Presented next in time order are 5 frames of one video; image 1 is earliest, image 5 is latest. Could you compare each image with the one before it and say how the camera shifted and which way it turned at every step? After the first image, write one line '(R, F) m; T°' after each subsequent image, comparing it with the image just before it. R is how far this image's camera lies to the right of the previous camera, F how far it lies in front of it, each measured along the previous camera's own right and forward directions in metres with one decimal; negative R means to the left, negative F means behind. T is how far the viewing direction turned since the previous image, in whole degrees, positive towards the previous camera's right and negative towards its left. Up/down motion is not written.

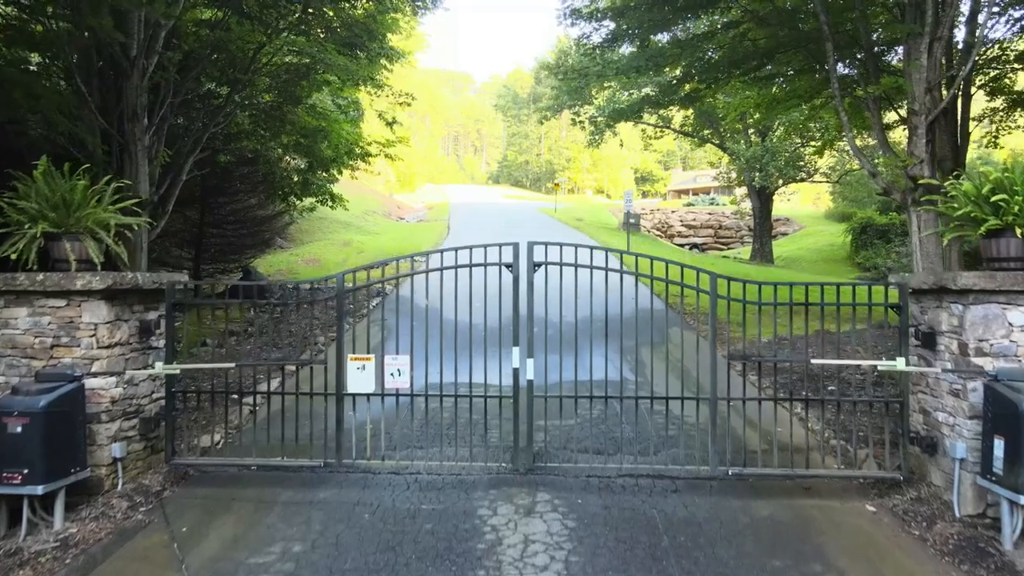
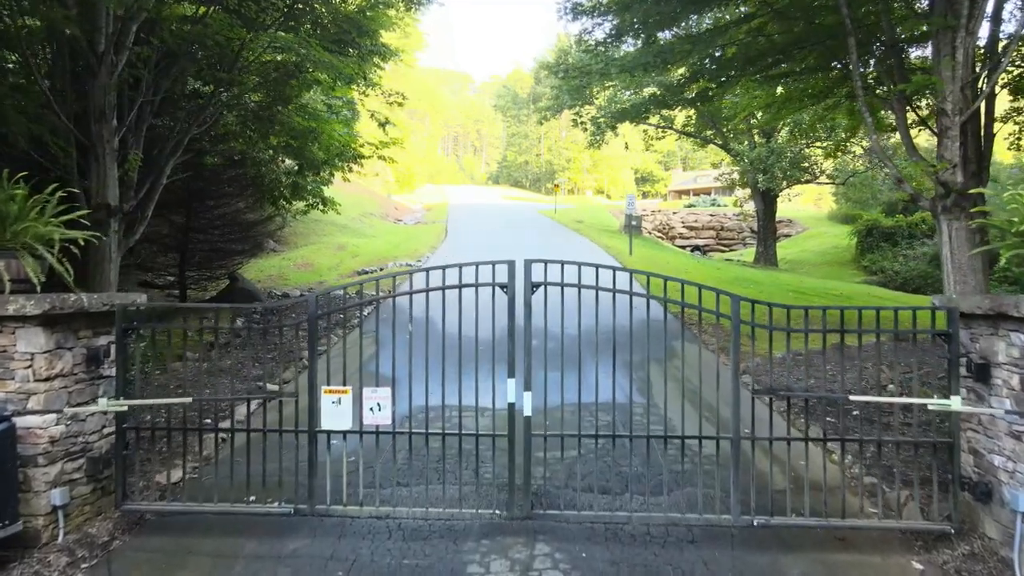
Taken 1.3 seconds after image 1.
(0.0, +0.5) m; 0°
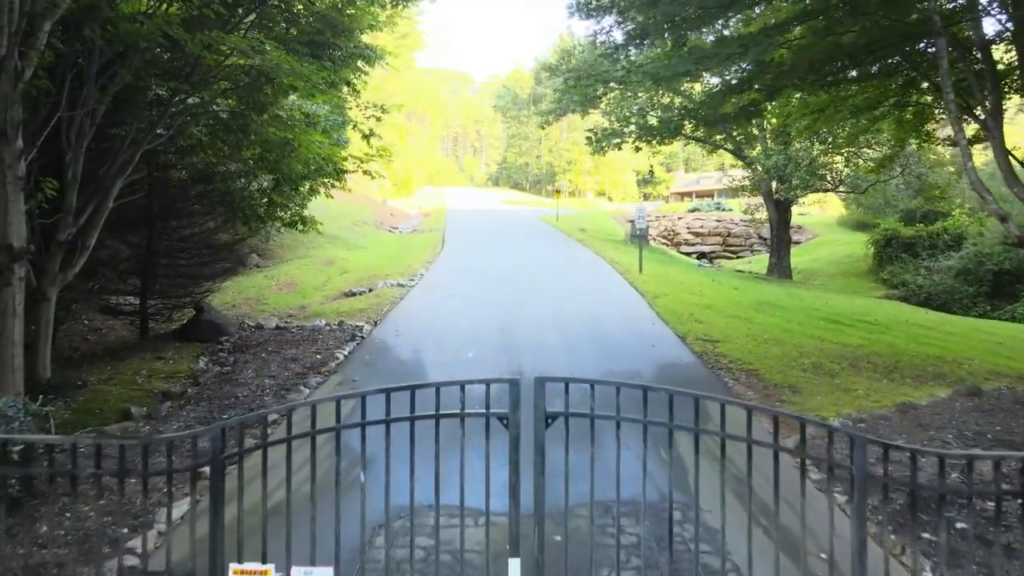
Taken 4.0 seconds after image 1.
(0.0, +1.3) m; 0°
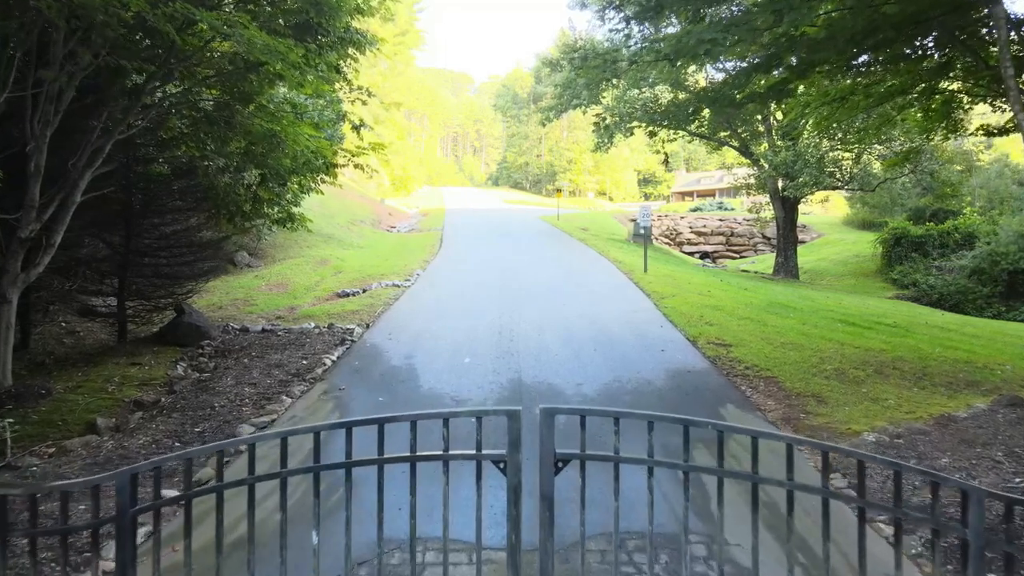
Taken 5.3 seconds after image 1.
(0.0, +0.6) m; 0°
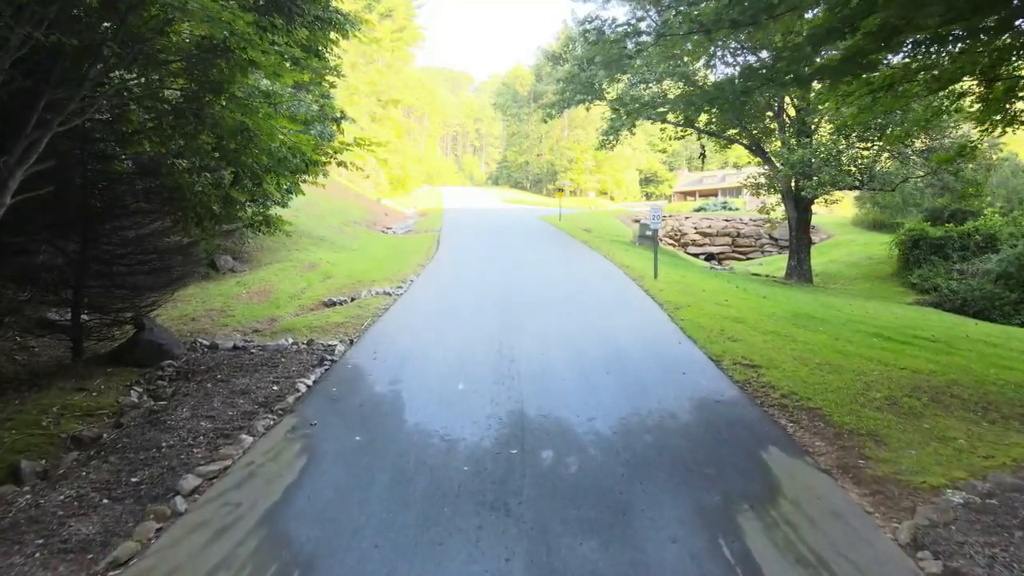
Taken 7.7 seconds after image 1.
(0.0, +1.0) m; 0°
